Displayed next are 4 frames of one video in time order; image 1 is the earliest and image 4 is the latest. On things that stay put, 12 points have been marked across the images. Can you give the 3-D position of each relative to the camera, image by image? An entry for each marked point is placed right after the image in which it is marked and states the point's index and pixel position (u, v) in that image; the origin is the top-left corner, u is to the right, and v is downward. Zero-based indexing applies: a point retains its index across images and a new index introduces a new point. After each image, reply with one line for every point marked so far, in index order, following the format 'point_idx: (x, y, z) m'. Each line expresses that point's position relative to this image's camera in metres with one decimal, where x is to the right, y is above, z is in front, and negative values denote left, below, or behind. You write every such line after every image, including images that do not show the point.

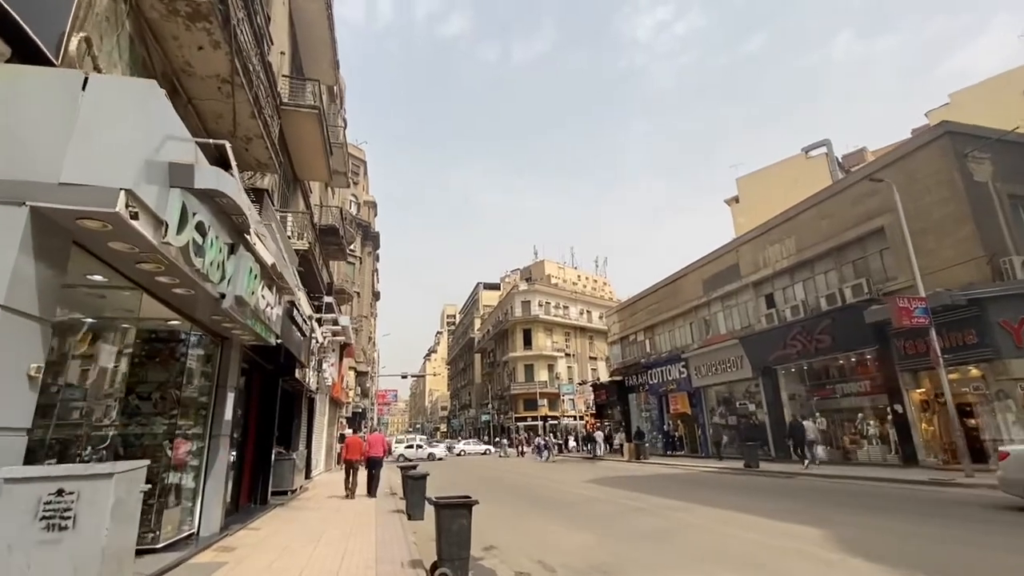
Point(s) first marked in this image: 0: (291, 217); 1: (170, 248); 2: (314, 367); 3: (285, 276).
0: (-5.8, +2.0, +14.1) m
1: (-2.9, +0.3, +4.5) m
2: (-5.9, -2.3, +16.0) m
3: (-3.6, +0.2, +8.6) m
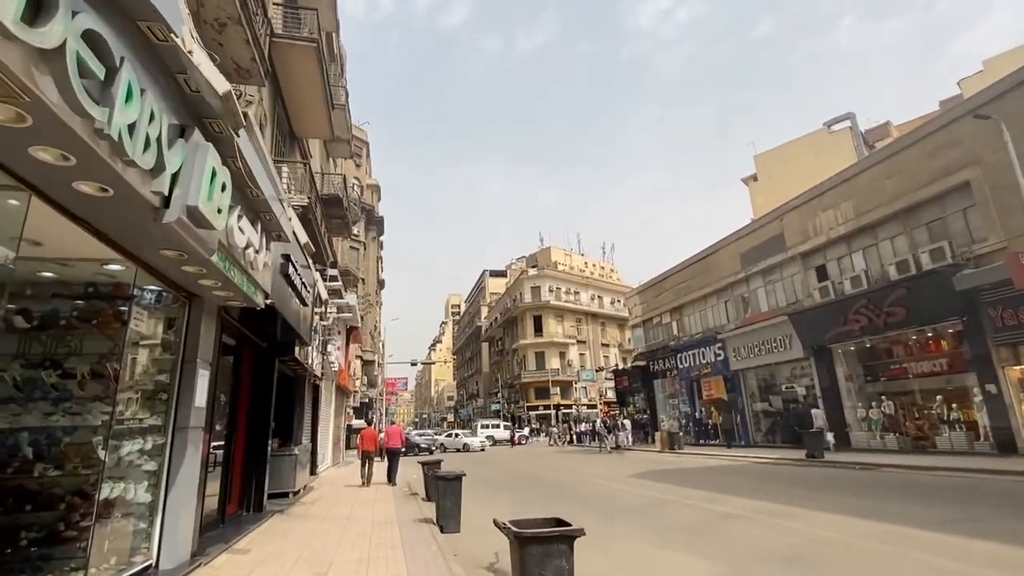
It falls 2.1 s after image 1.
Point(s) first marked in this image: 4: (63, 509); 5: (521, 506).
0: (-5.0, +2.7, +11.9) m
1: (-2.1, +1.0, +2.3) m
2: (-5.0, -1.5, +13.9) m
3: (-2.8, +0.9, +6.4) m
4: (-4.2, -2.0, +5.0) m
5: (+0.2, -4.3, +10.6) m
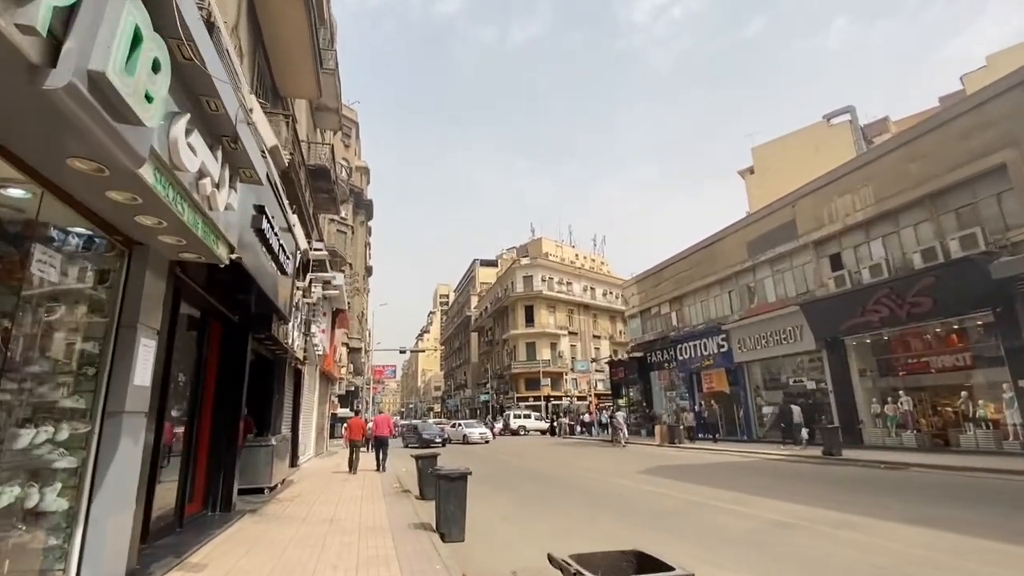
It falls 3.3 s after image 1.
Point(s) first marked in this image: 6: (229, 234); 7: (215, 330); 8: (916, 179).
0: (-4.8, +3.3, +10.5) m
1: (-1.7, +1.4, +0.9) m
2: (-5.0, -0.9, +12.5) m
3: (-2.5, +1.4, +5.1) m
4: (-3.9, -1.6, +3.7) m
5: (+0.3, -3.8, +9.4) m
6: (-2.7, +0.5, +5.2) m
7: (-4.5, -0.6, +8.1) m
8: (+12.7, +3.4, +16.9) m
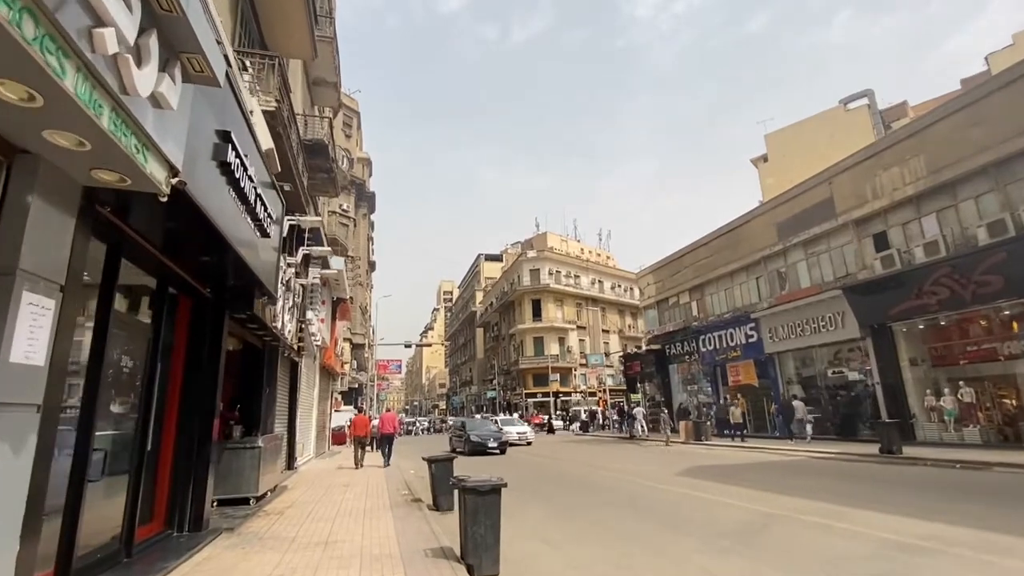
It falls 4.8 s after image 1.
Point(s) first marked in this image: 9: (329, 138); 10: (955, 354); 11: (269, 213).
0: (-4.3, +3.8, +8.9) m
1: (-1.3, +1.8, -0.7) m
2: (-4.5, -0.4, +11.0) m
3: (-2.1, +1.8, +3.5) m
4: (-3.5, -1.2, +2.1) m
5: (+0.7, -3.3, +7.8) m
6: (-2.3, +0.9, +3.6) m
7: (-4.0, -0.2, +6.5) m
8: (+13.2, +4.0, +15.2) m
9: (-6.0, +4.9, +17.6) m
10: (+13.2, -2.0, +16.0) m
11: (-3.2, +1.0, +7.0) m
